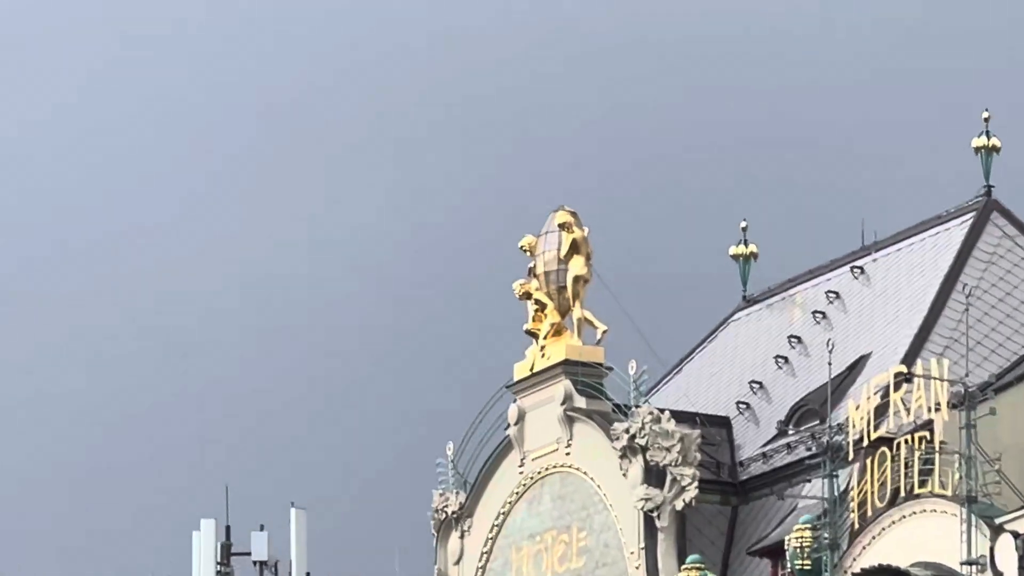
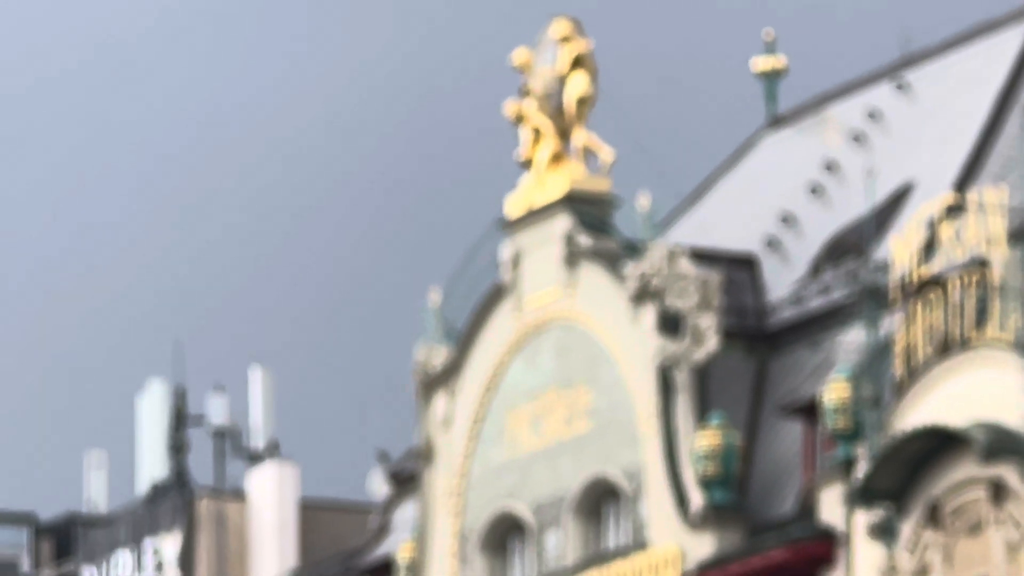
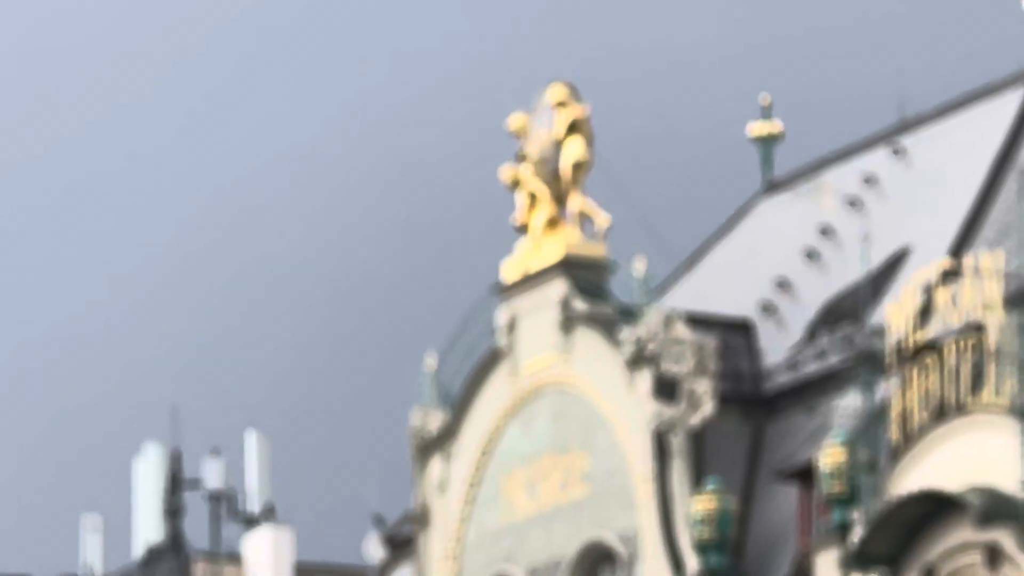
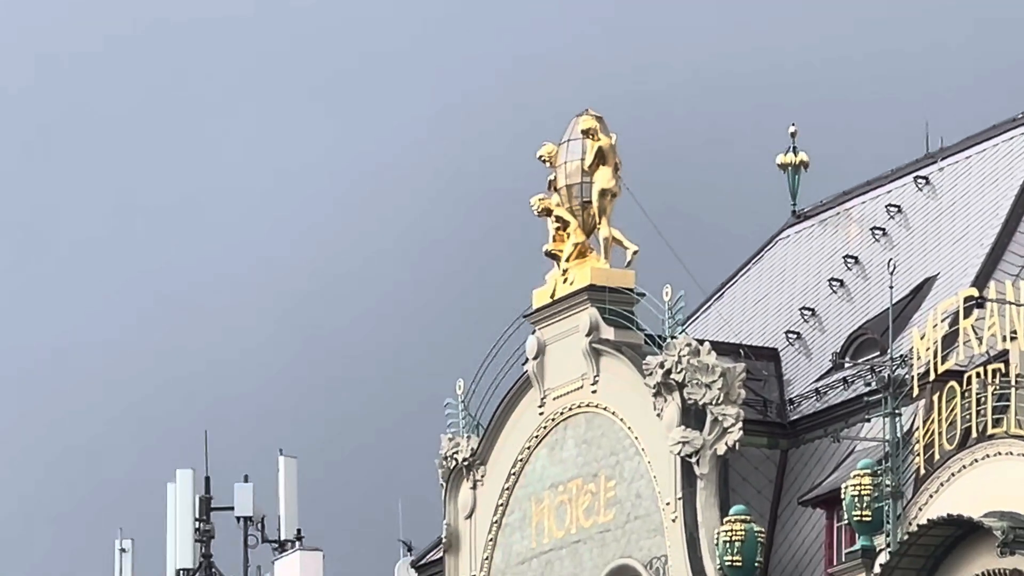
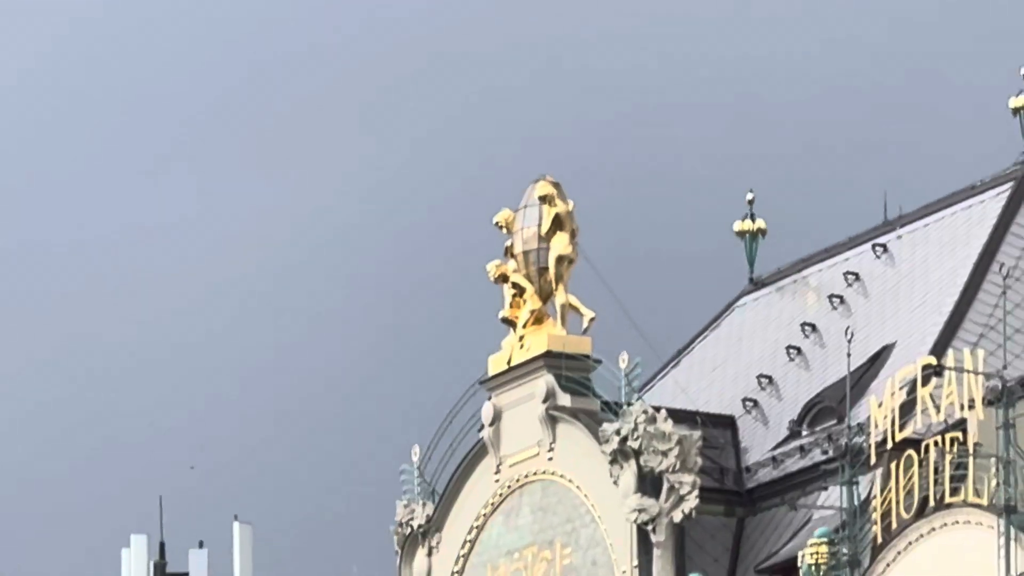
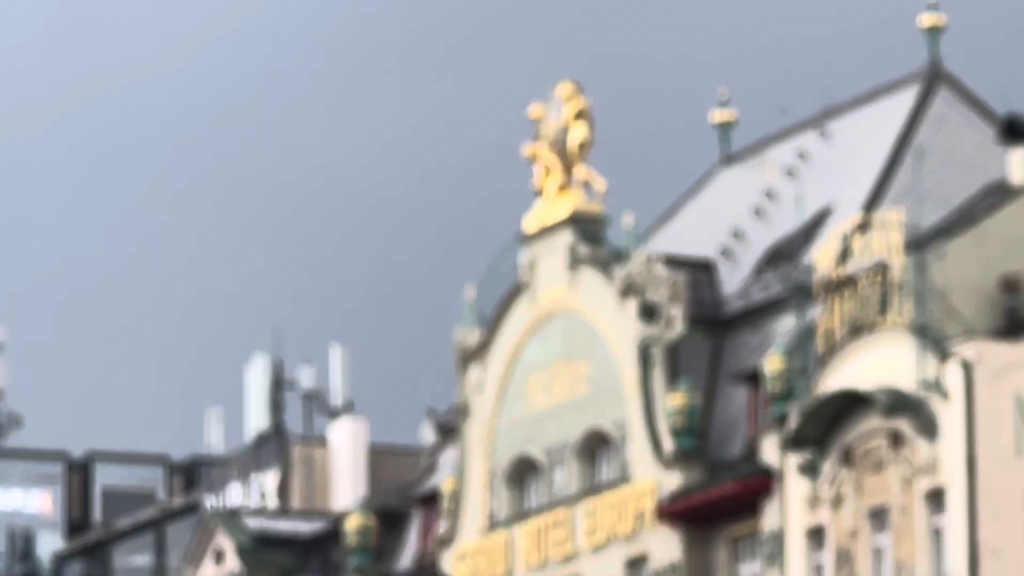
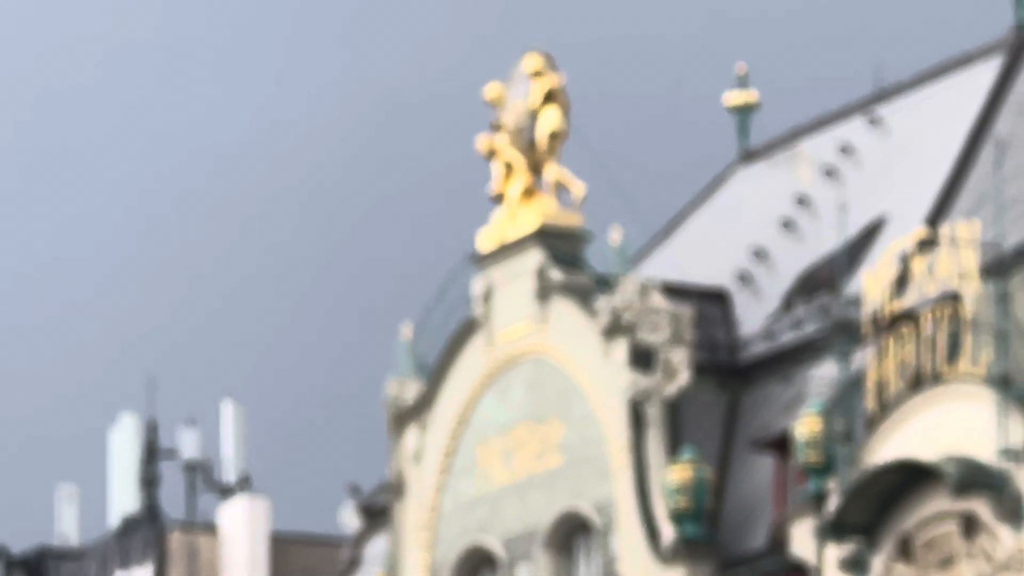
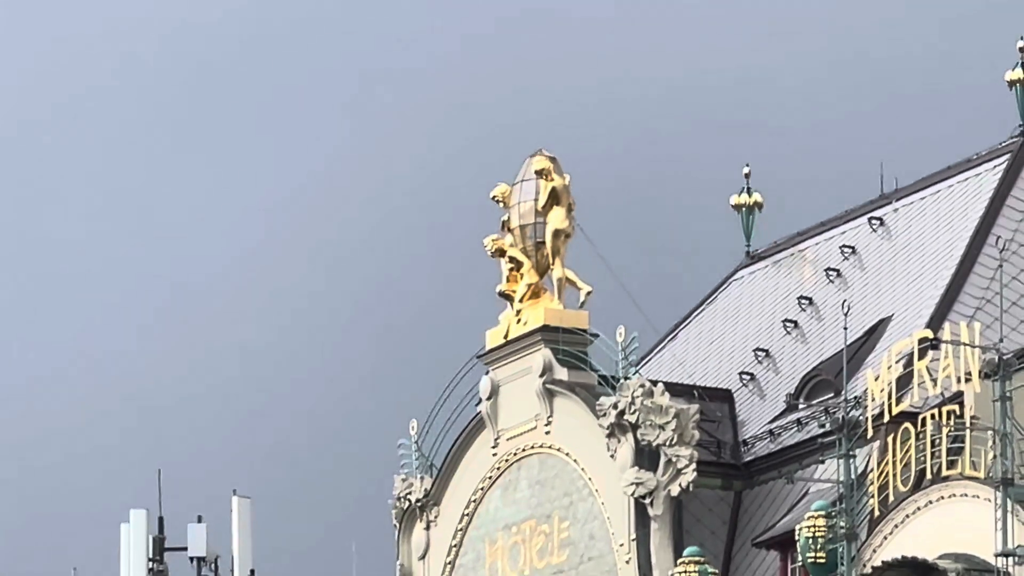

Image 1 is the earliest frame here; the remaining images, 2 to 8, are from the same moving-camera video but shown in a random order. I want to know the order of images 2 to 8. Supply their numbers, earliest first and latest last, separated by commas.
5, 8, 4, 3, 7, 2, 6
